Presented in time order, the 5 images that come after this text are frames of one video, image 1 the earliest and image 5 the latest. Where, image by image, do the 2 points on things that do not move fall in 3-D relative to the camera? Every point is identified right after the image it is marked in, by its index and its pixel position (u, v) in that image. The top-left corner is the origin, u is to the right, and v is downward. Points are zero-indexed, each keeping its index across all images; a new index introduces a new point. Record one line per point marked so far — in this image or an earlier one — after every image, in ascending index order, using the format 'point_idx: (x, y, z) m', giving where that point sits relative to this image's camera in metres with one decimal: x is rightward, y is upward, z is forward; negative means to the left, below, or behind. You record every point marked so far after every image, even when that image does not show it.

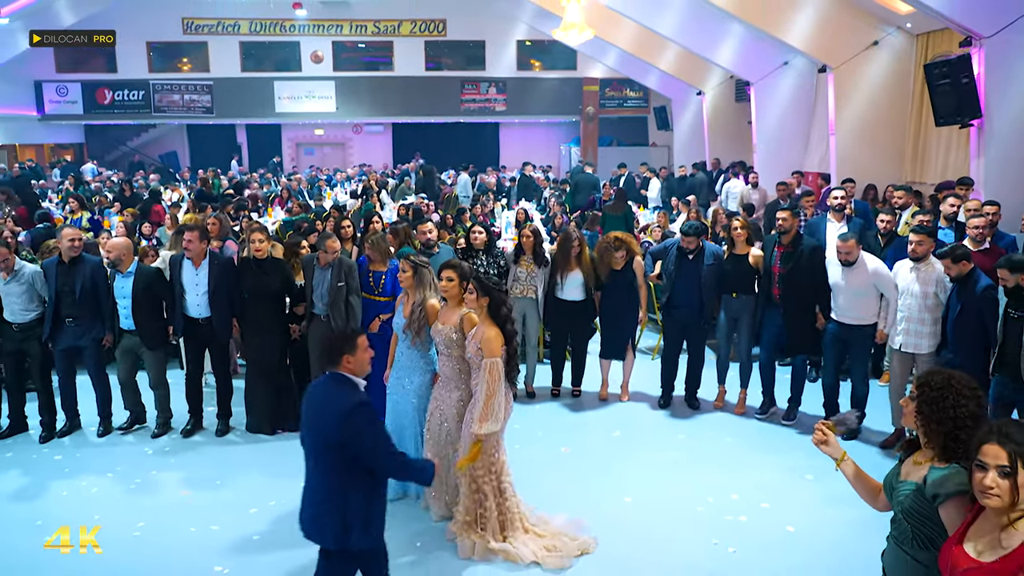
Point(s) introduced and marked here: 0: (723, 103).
0: (+4.5, +3.9, +17.3) m
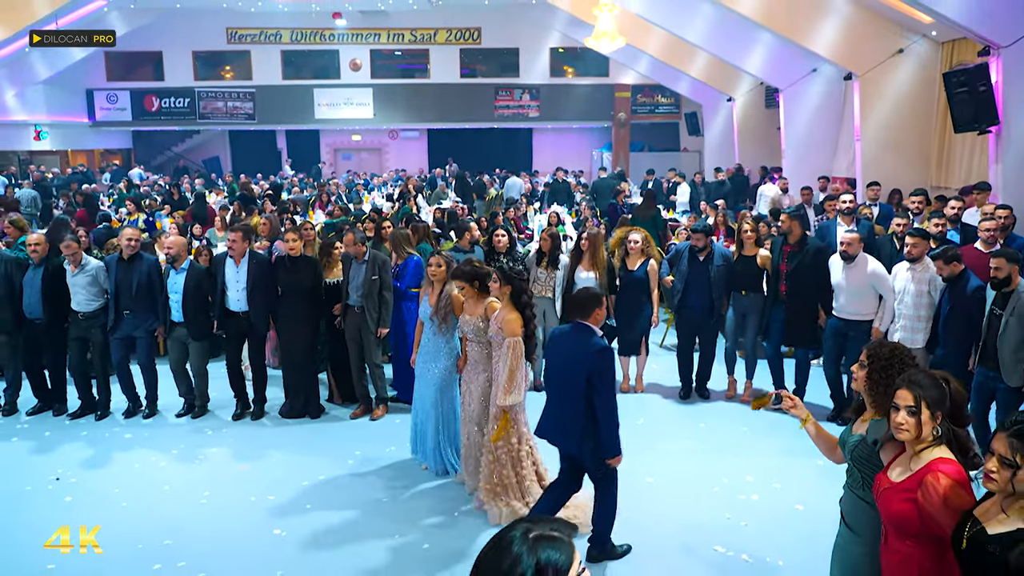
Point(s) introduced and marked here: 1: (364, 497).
0: (+5.2, +3.9, +17.5) m
1: (-0.8, -1.2, +4.8) m
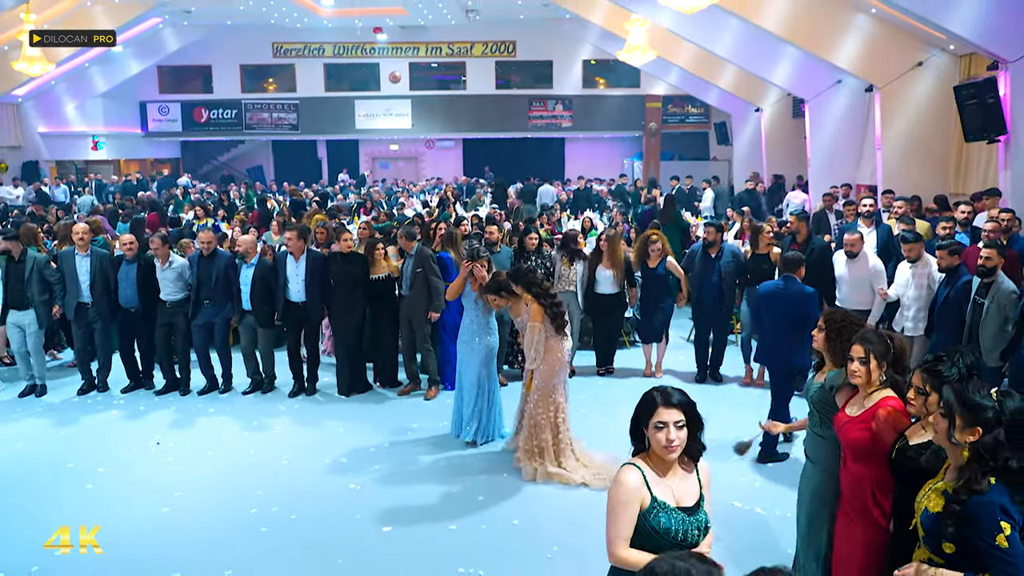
0: (+6.0, +3.7, +18.0) m
1: (-0.5, -1.1, +5.4) m
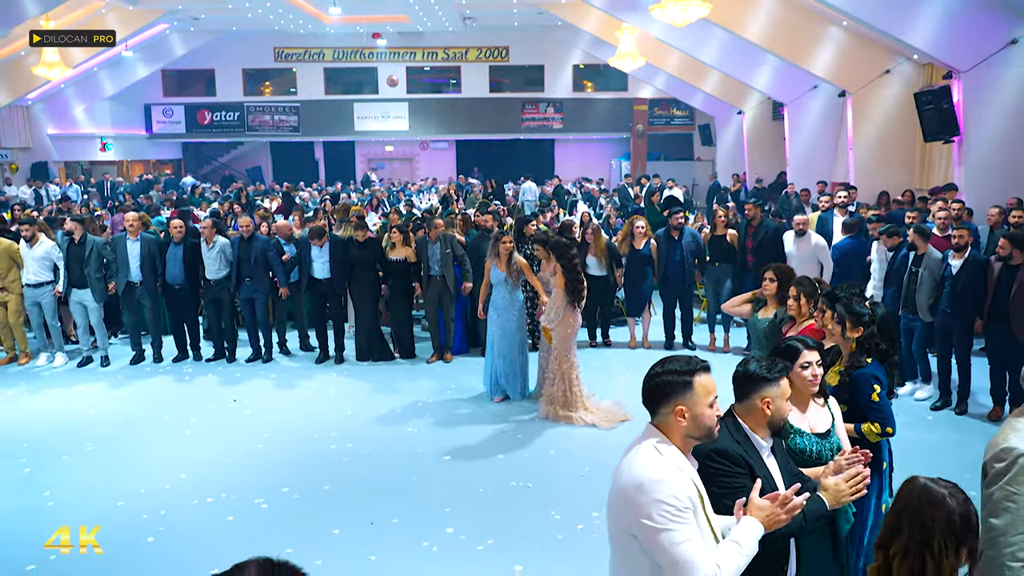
0: (+5.9, +3.9, +19.1) m
1: (-0.3, -1.0, +6.4) m
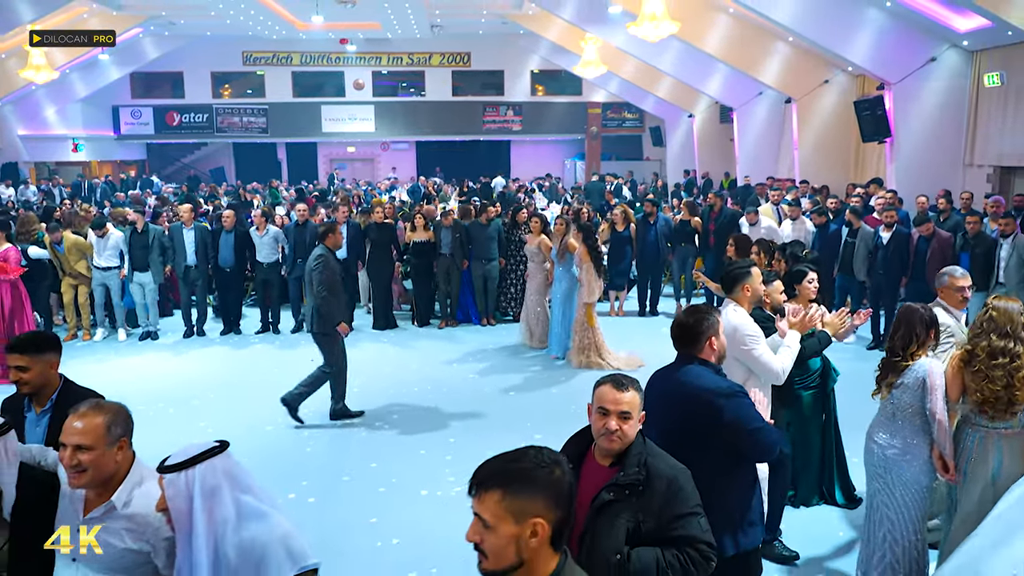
0: (+5.1, +4.2, +20.9) m
1: (0.0, -0.7, +7.7) m
